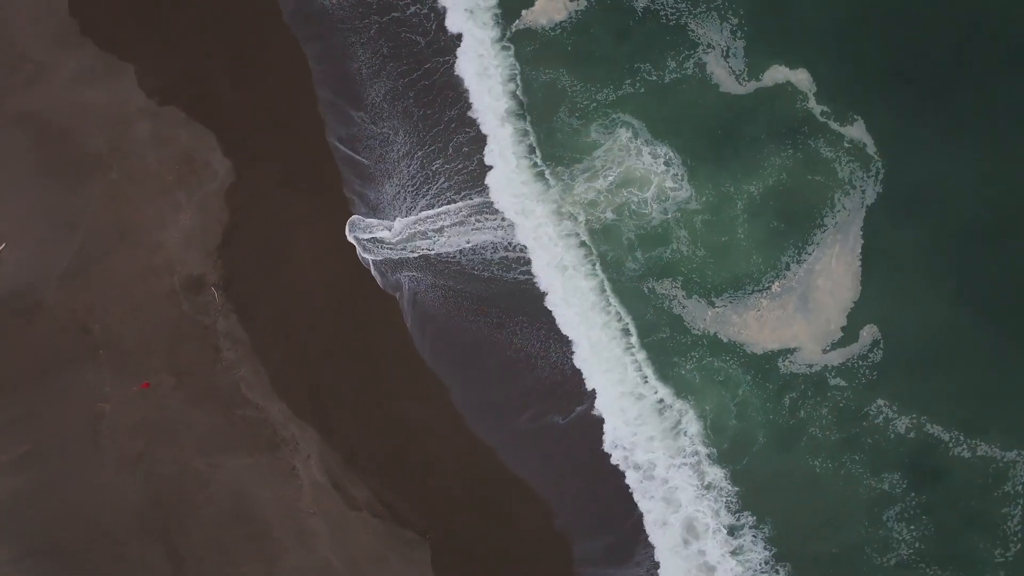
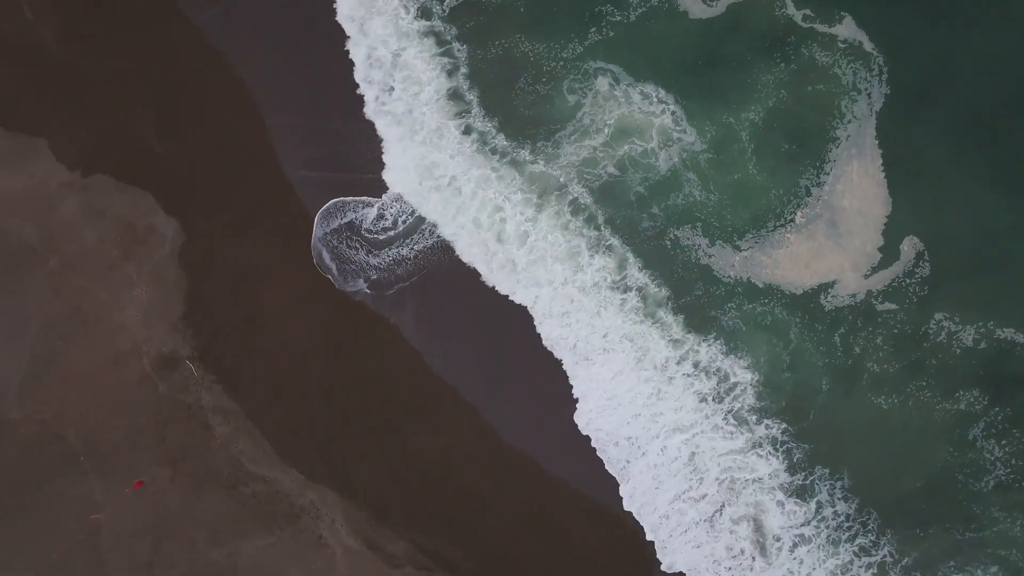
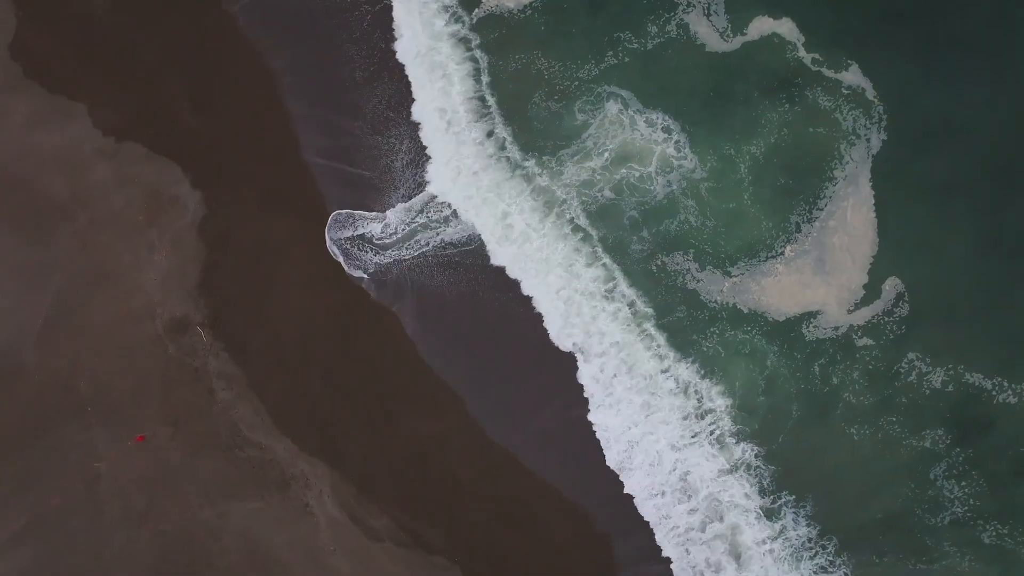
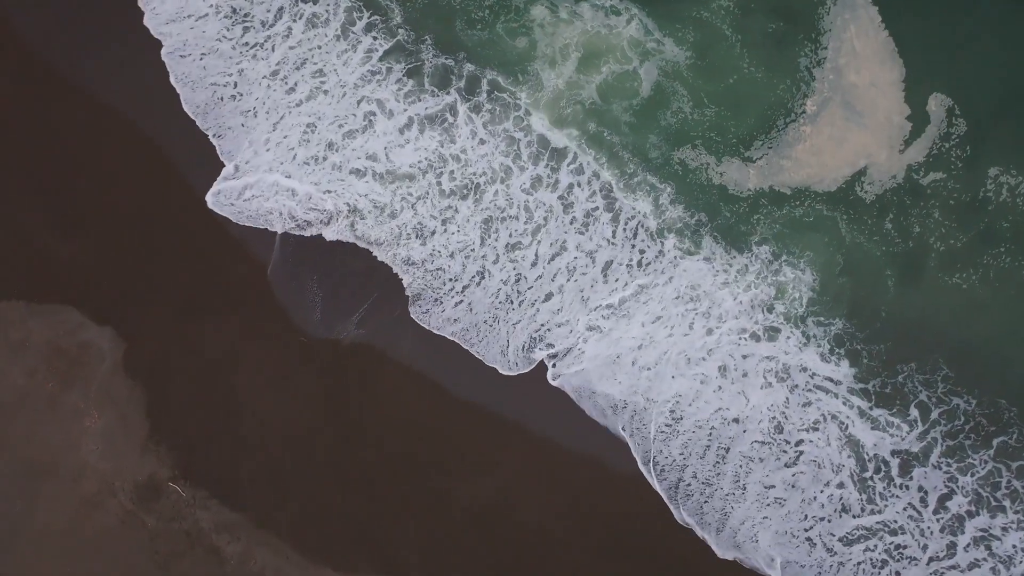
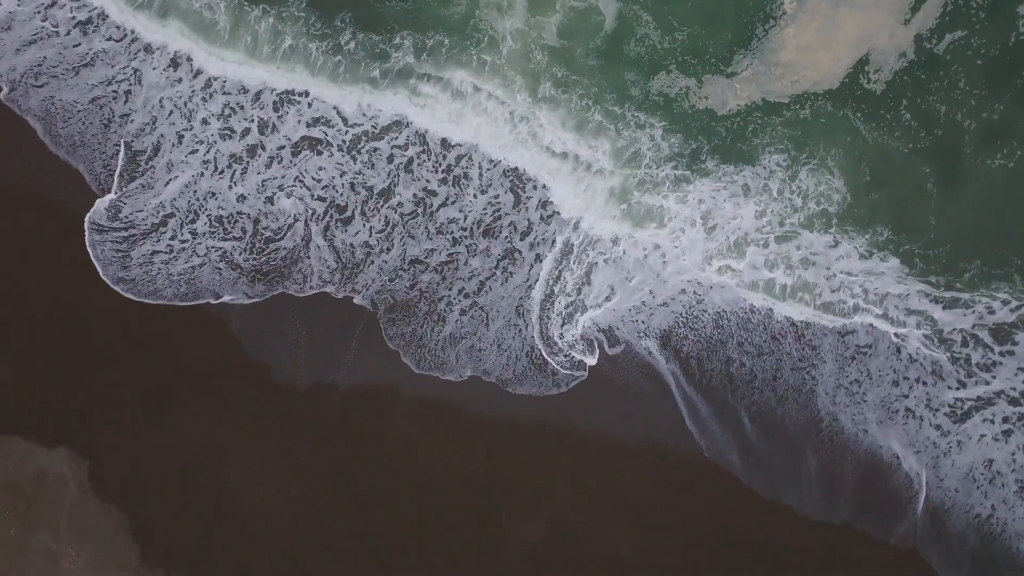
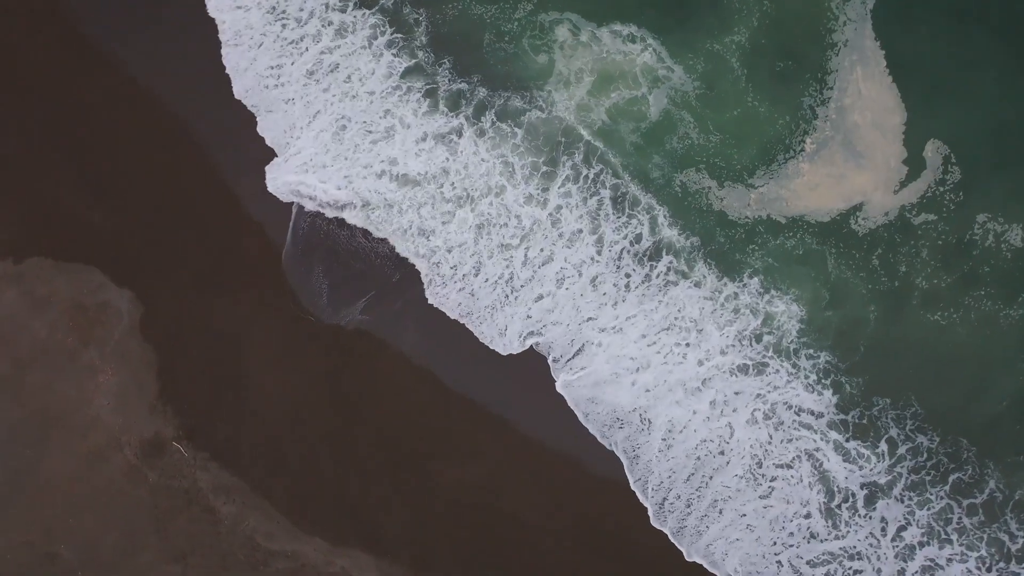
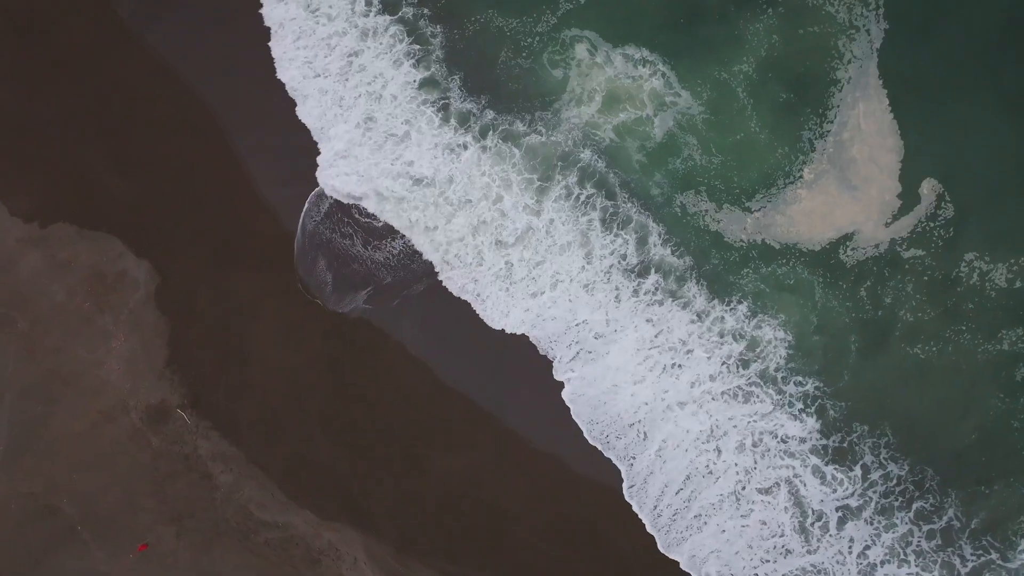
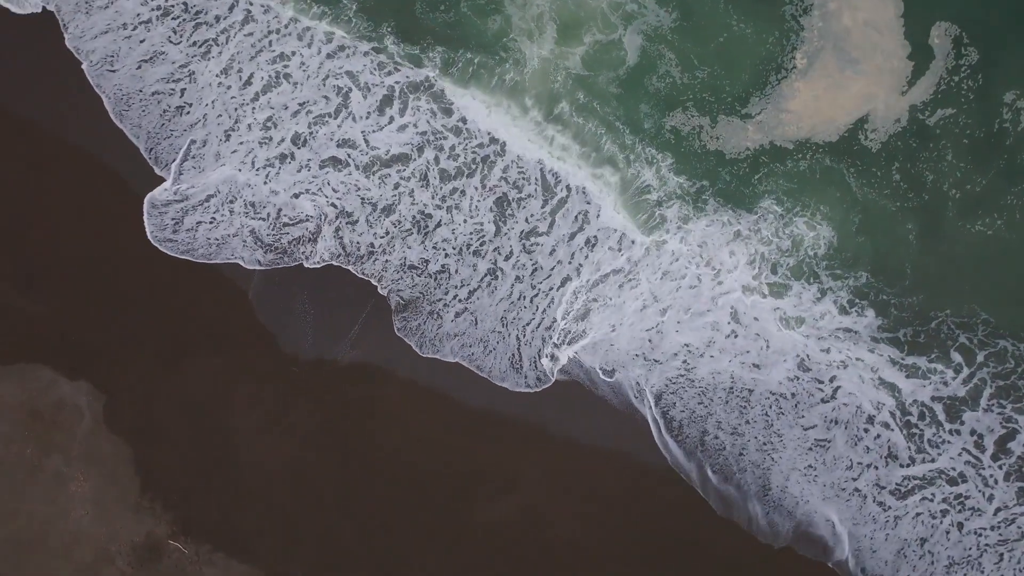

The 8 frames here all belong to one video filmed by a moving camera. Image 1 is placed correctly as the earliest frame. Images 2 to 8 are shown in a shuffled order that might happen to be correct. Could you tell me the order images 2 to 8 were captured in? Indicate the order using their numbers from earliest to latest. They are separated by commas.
3, 2, 7, 6, 4, 8, 5
